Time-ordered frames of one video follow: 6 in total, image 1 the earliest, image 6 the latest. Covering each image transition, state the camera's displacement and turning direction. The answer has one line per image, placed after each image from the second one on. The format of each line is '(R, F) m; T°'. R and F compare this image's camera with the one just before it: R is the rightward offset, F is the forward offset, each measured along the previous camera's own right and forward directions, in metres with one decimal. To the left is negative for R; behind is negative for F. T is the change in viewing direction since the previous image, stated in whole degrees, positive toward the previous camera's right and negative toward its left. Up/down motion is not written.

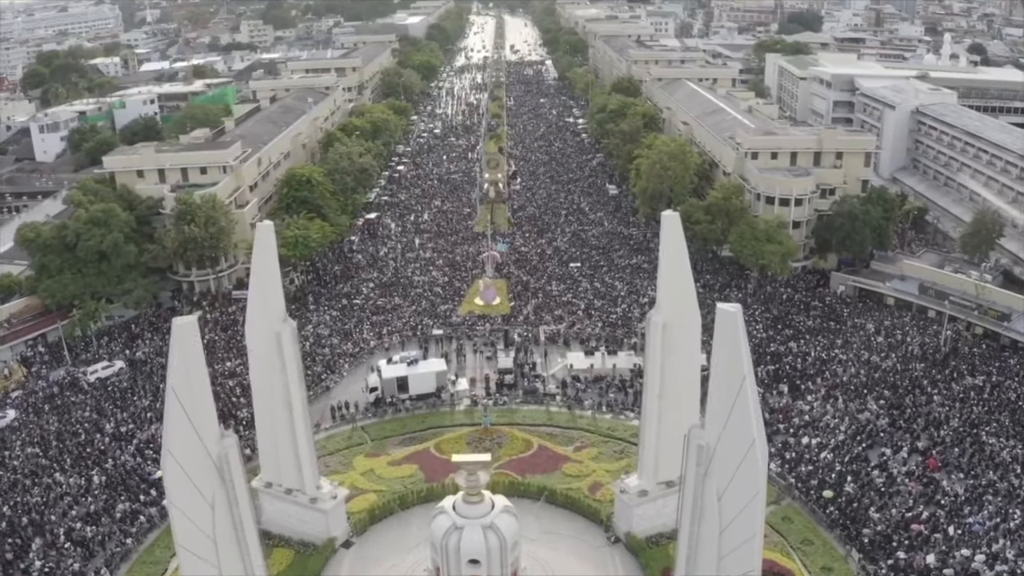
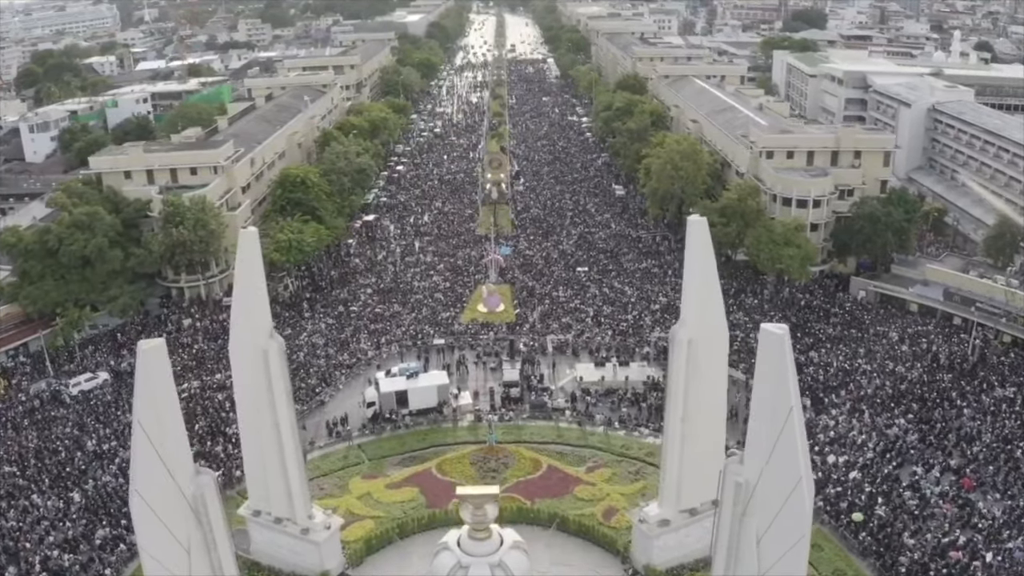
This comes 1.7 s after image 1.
(-0.3, +2.1) m; 0°
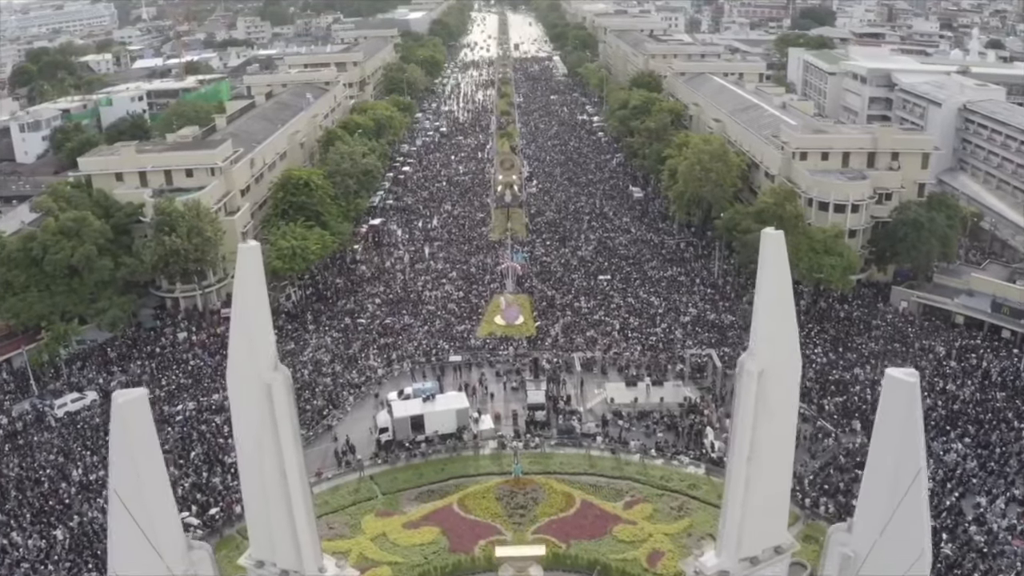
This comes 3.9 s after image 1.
(-1.0, +2.8) m; 0°
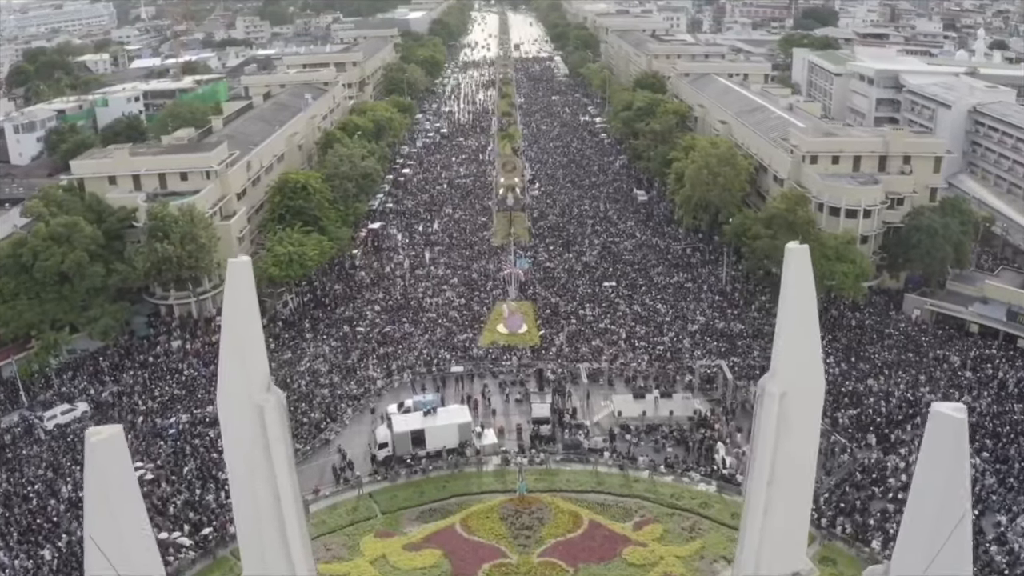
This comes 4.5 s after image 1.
(-0.2, +1.0) m; 0°
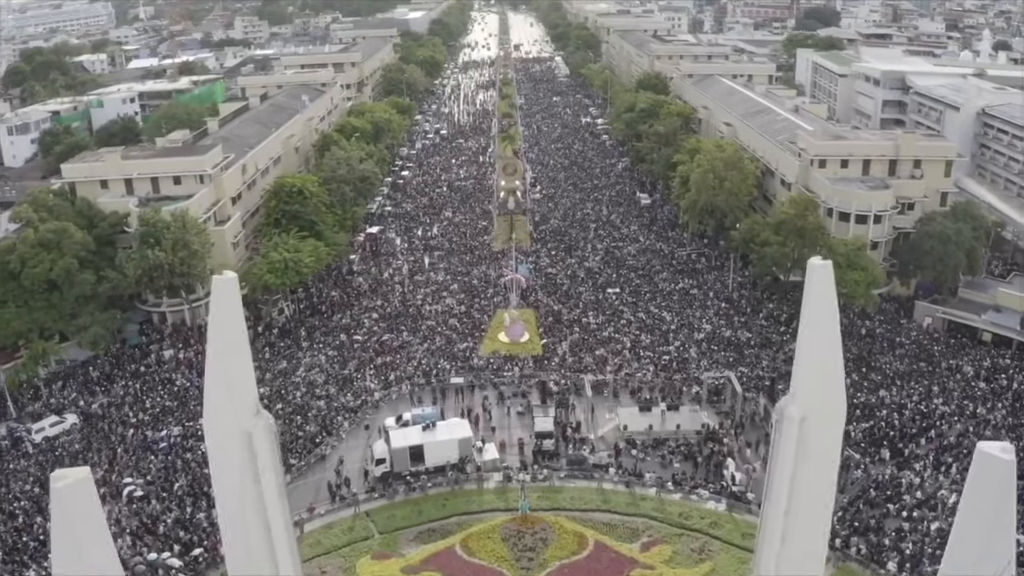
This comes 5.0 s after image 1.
(-0.1, +1.0) m; 0°
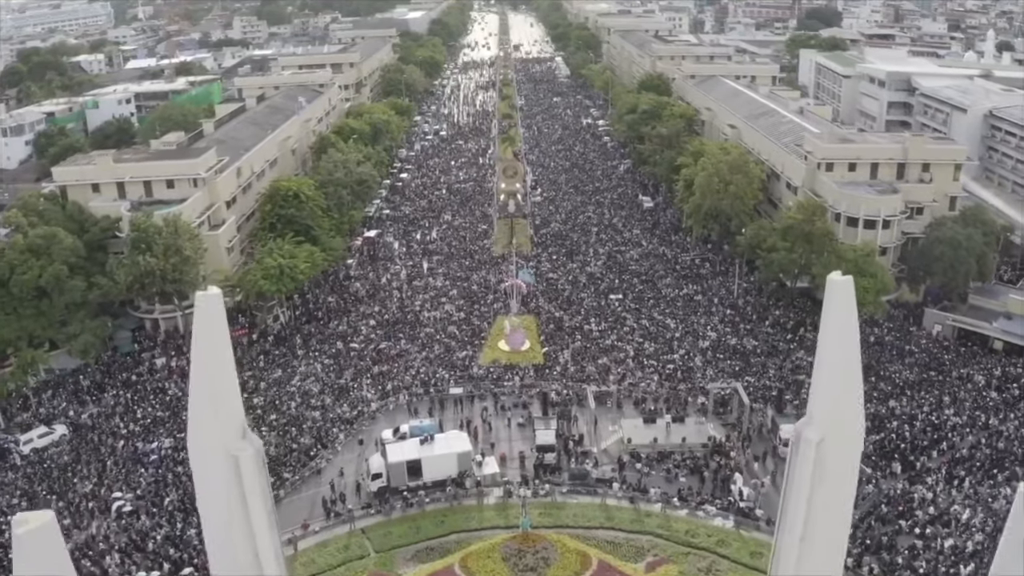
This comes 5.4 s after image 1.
(0.0, +0.8) m; 0°
